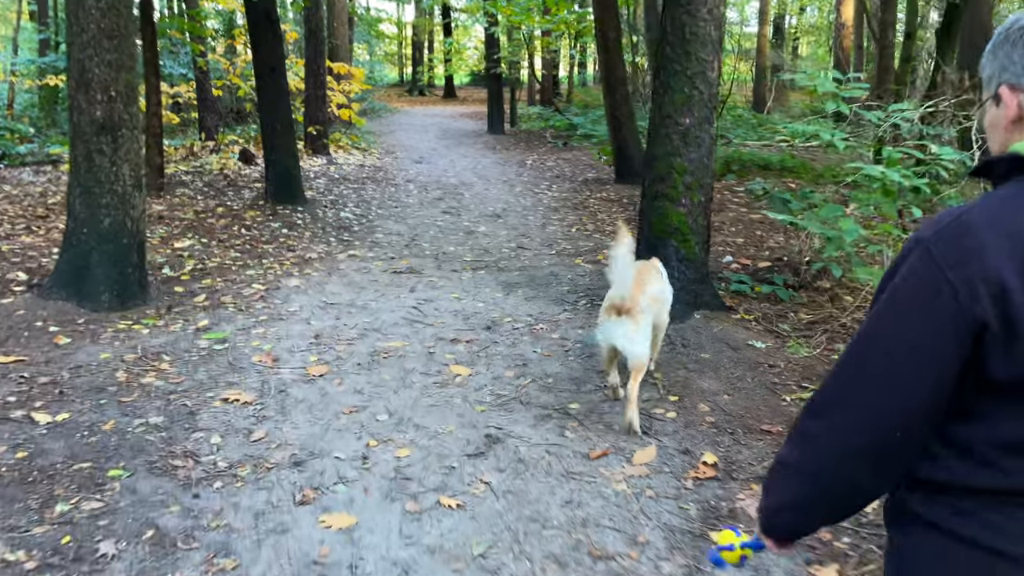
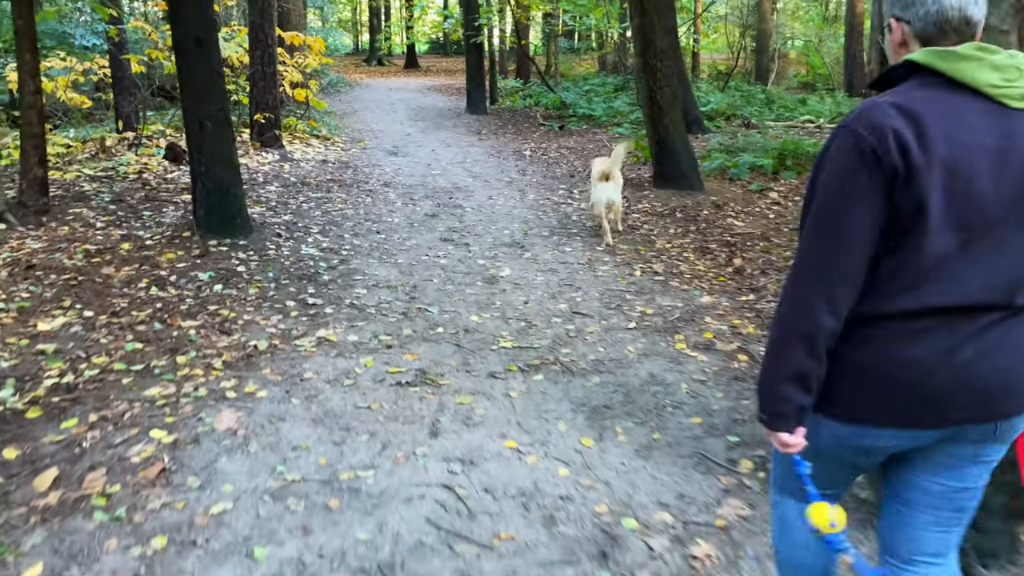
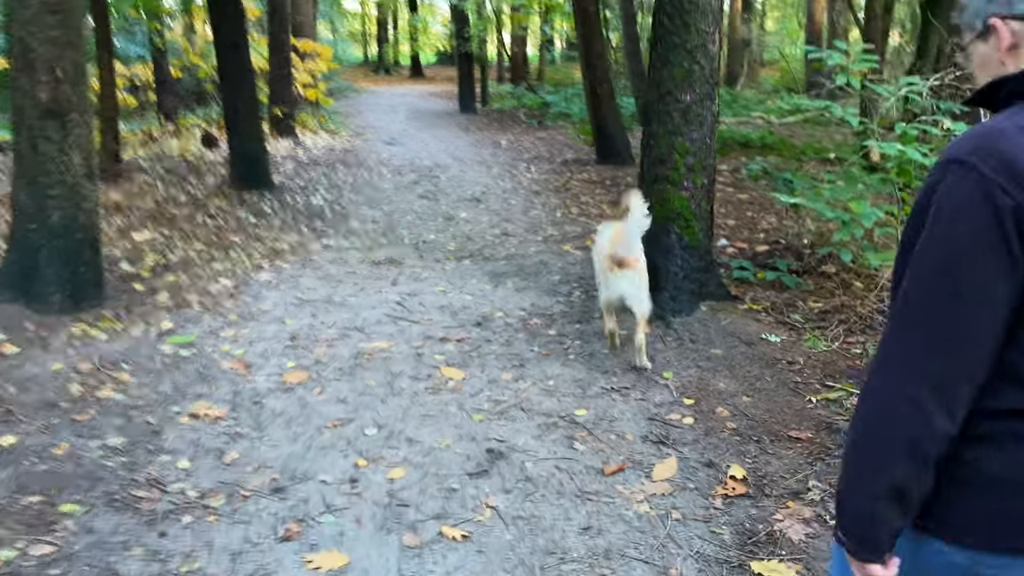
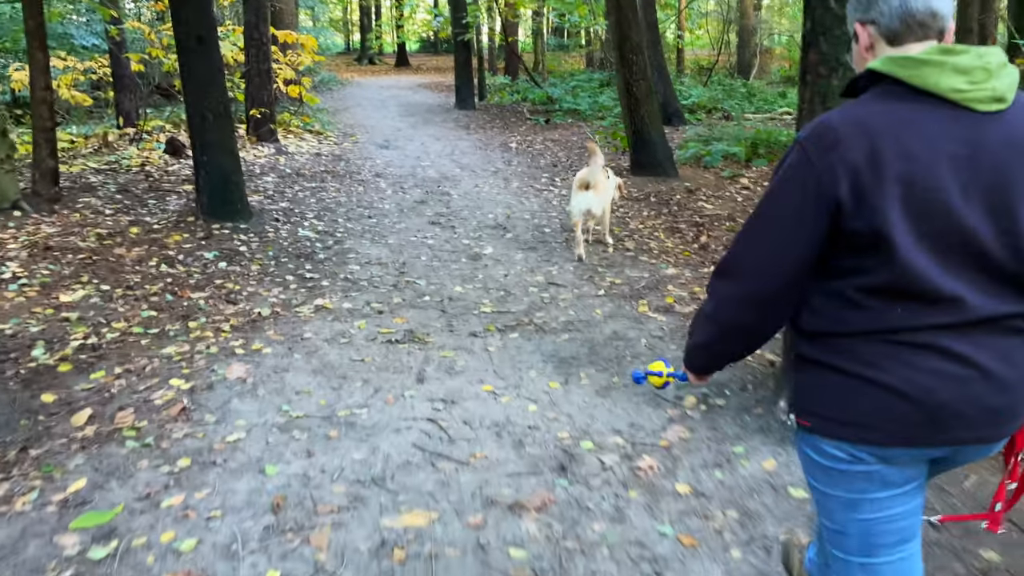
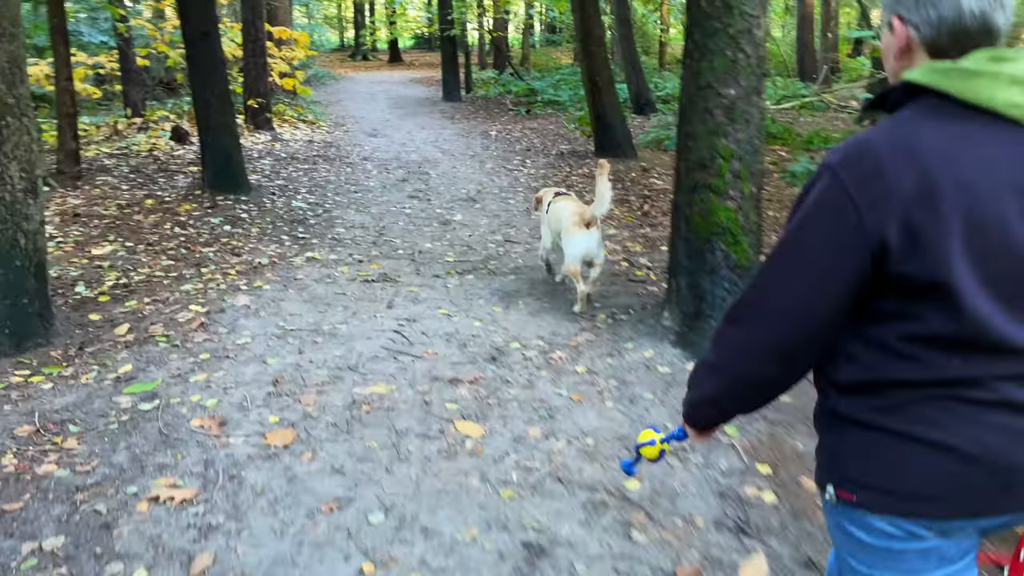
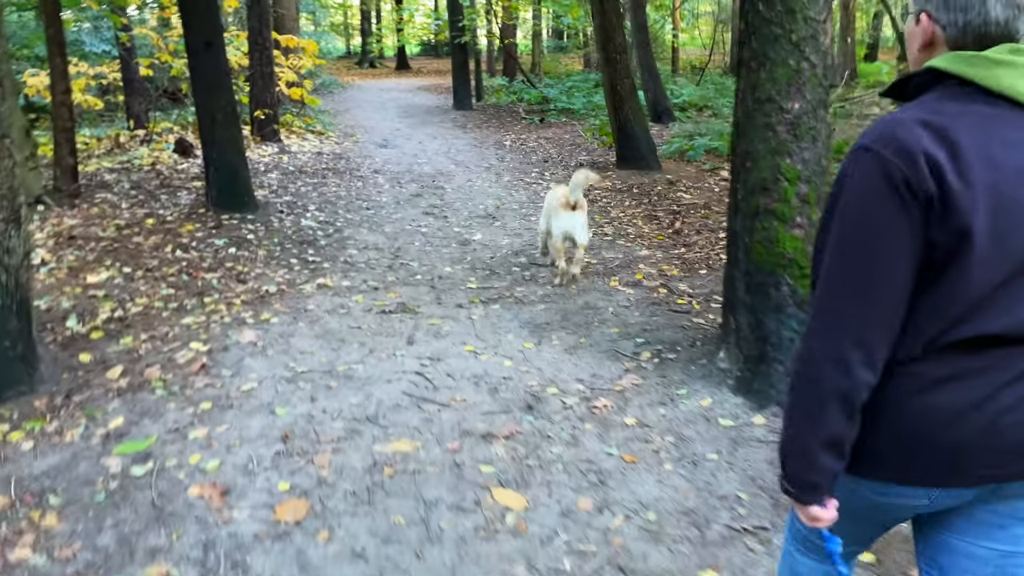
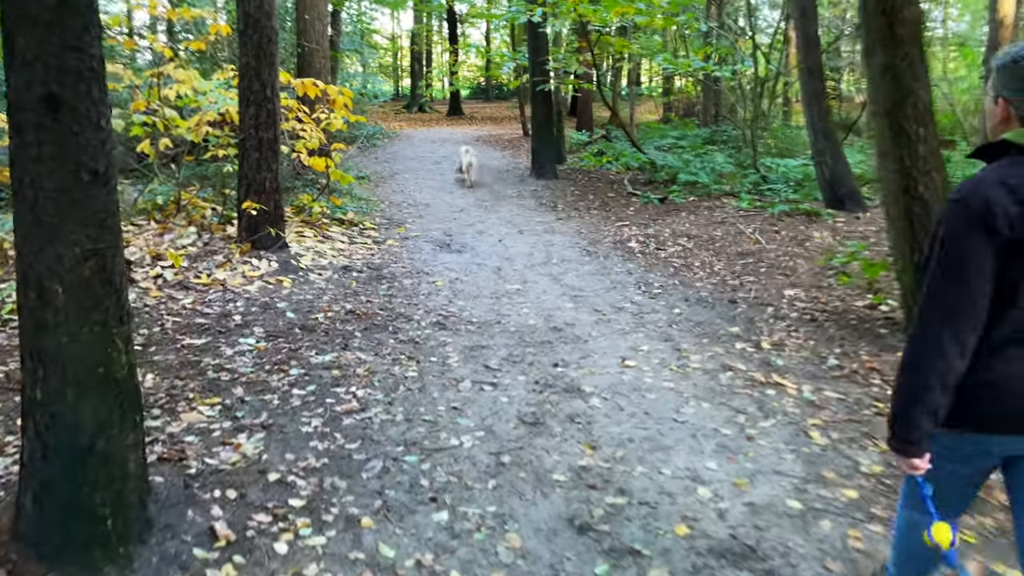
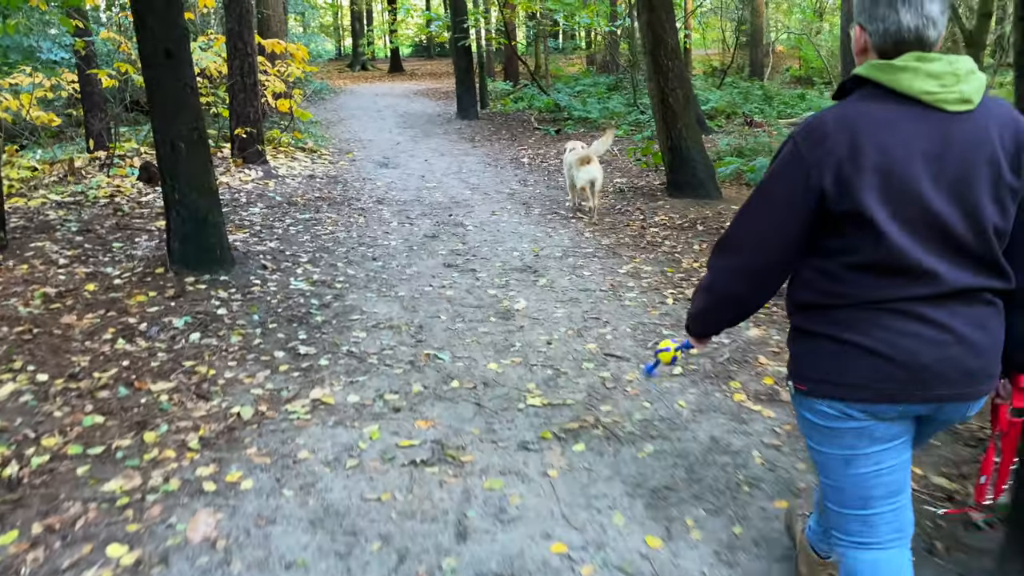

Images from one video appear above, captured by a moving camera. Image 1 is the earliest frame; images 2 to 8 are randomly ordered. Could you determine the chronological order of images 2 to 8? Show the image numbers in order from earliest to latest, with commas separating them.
3, 5, 6, 4, 2, 8, 7
